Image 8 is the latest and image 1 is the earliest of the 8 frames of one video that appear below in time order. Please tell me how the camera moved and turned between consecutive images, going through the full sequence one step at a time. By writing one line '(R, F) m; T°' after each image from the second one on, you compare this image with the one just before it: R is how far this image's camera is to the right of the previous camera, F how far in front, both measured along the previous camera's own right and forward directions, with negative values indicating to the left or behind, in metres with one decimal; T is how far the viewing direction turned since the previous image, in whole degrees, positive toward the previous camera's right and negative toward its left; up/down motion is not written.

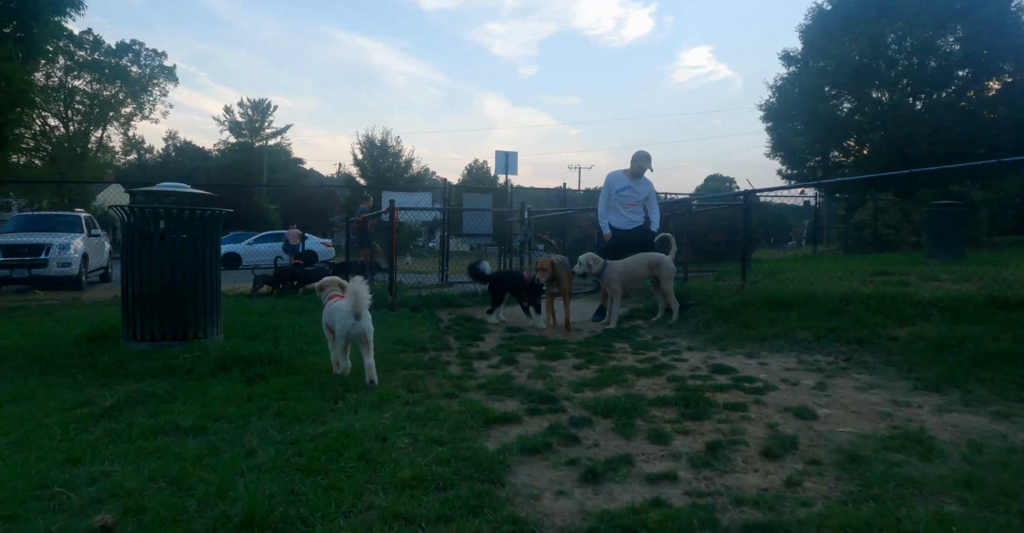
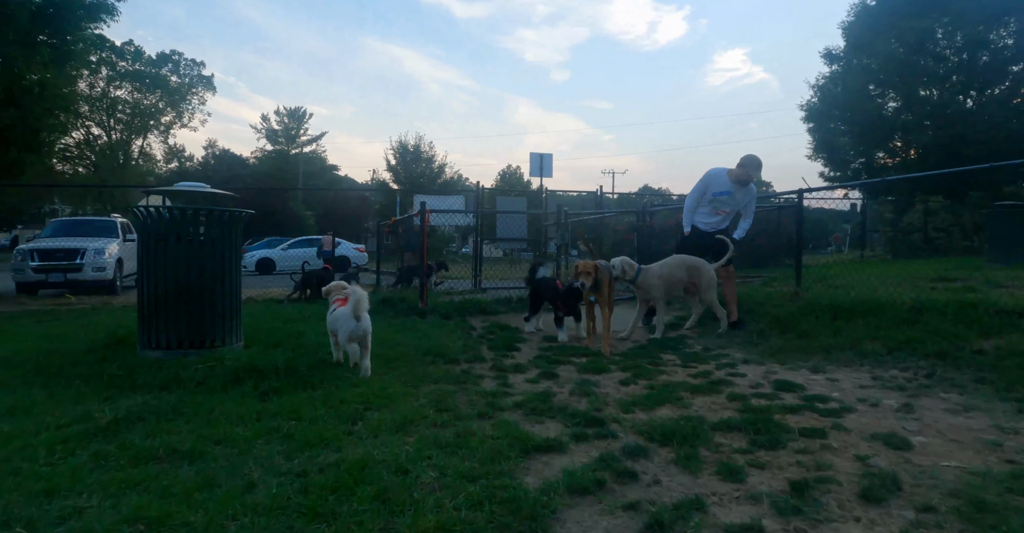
(-0.1, +0.5) m; -3°
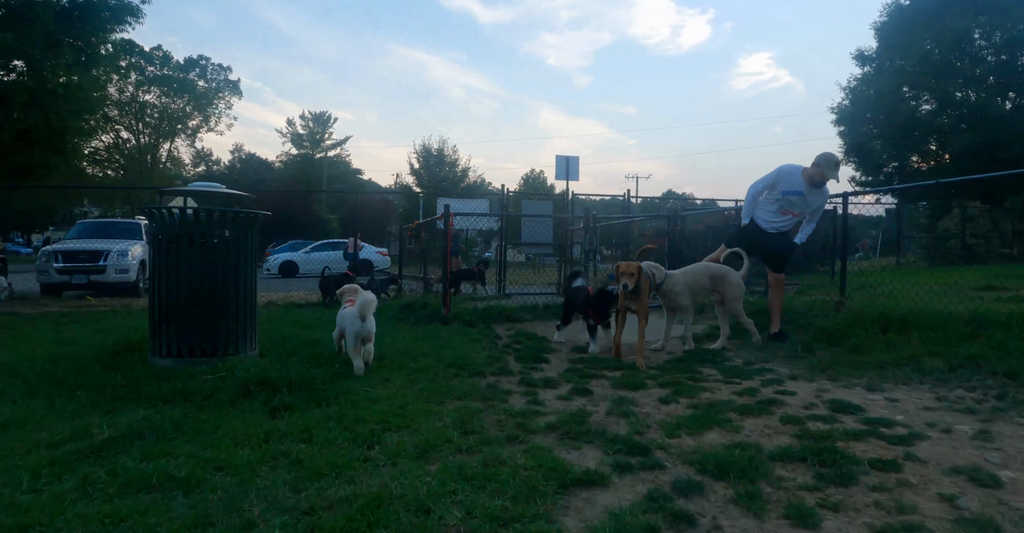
(-0.1, +0.4) m; -2°
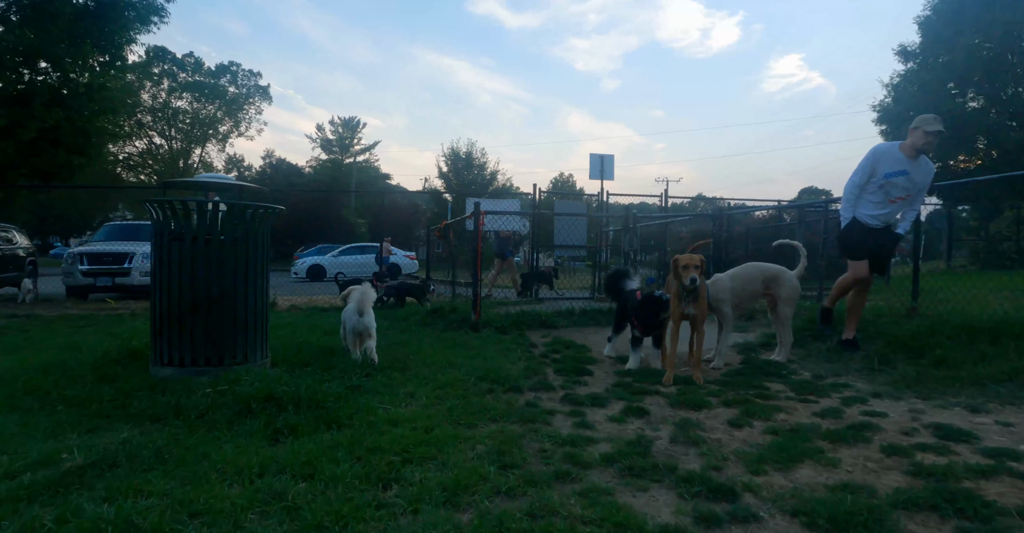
(-0.1, +0.7) m; -3°
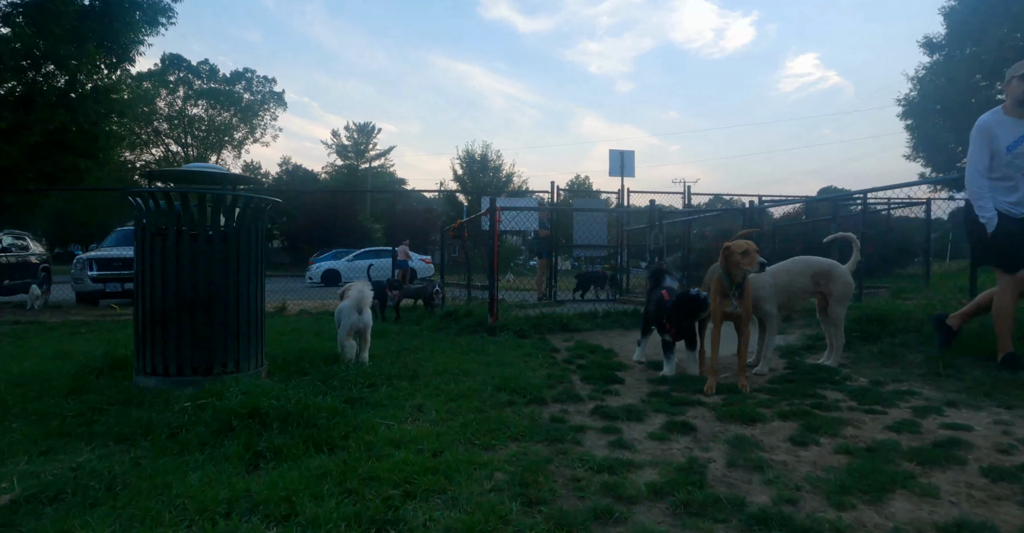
(0.0, +0.6) m; -2°
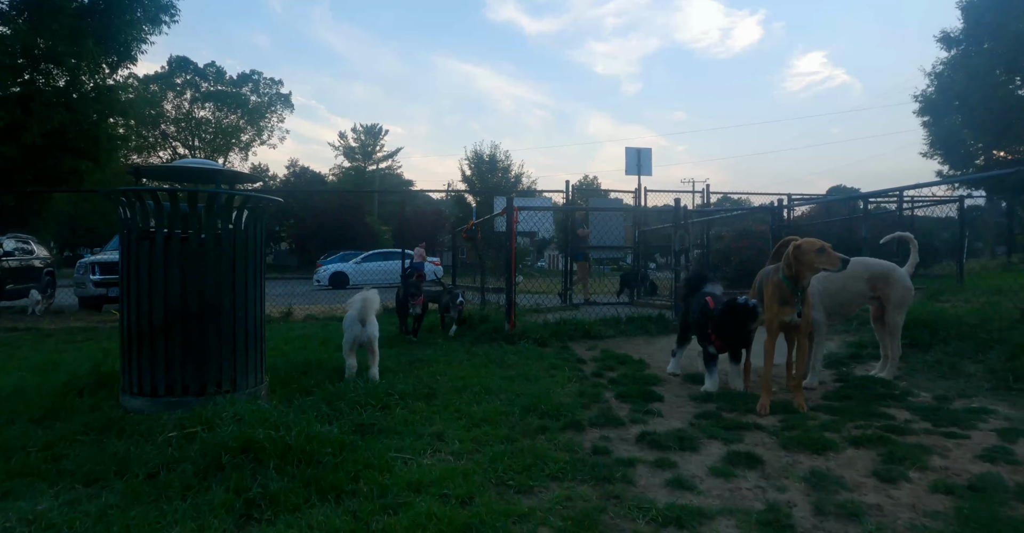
(-0.1, +0.5) m; -1°
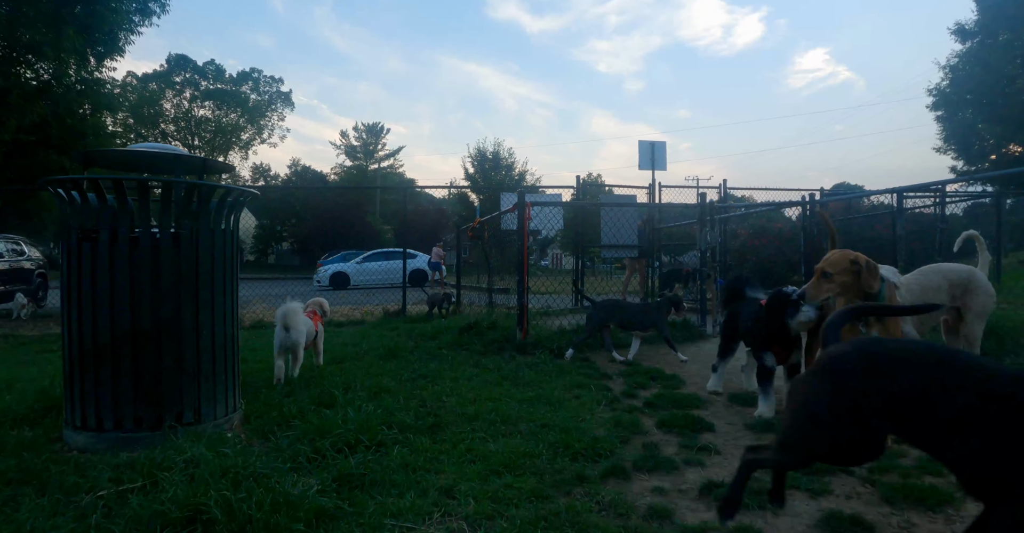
(-0.1, +0.7) m; 0°
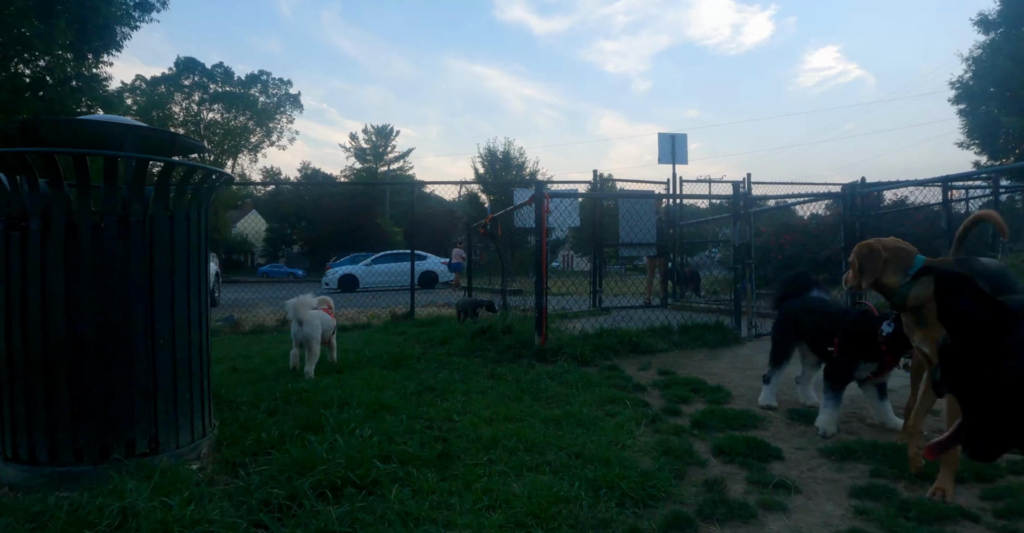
(-0.1, +0.6) m; -1°
